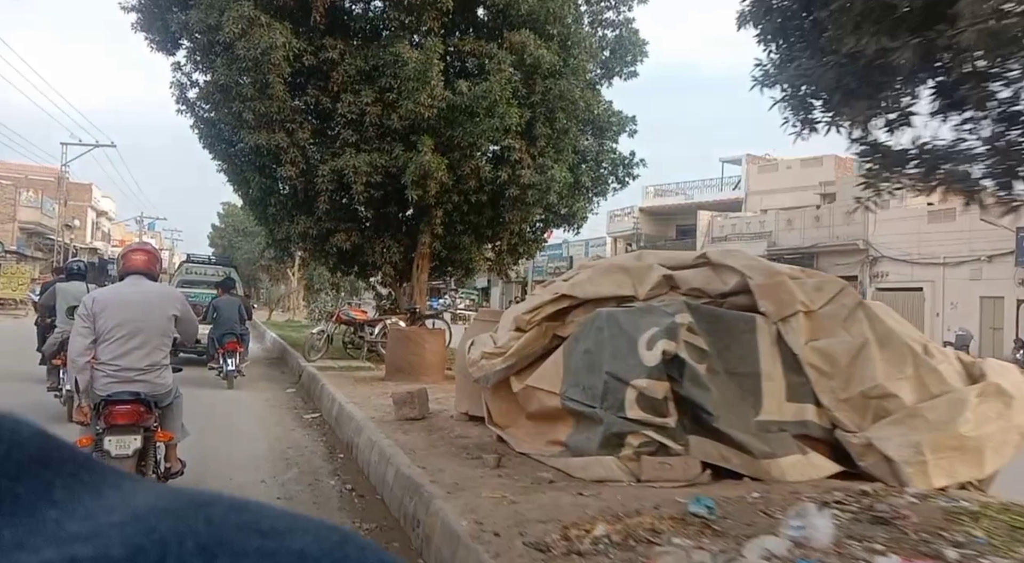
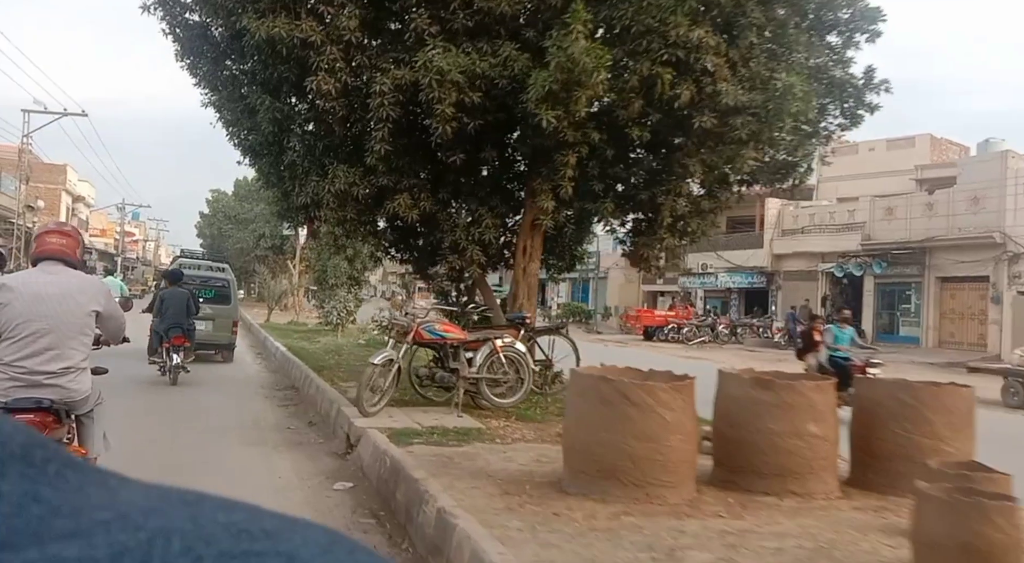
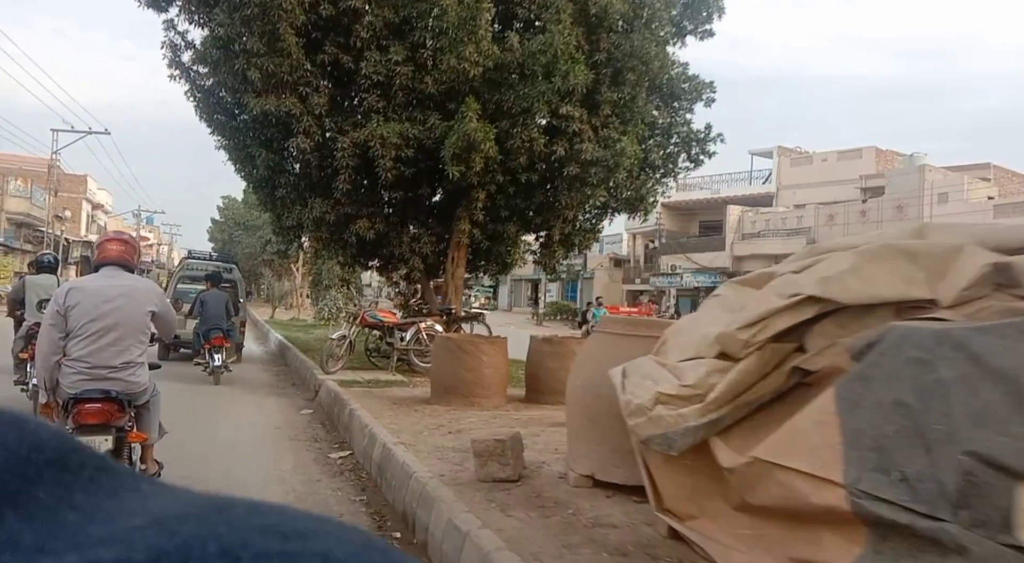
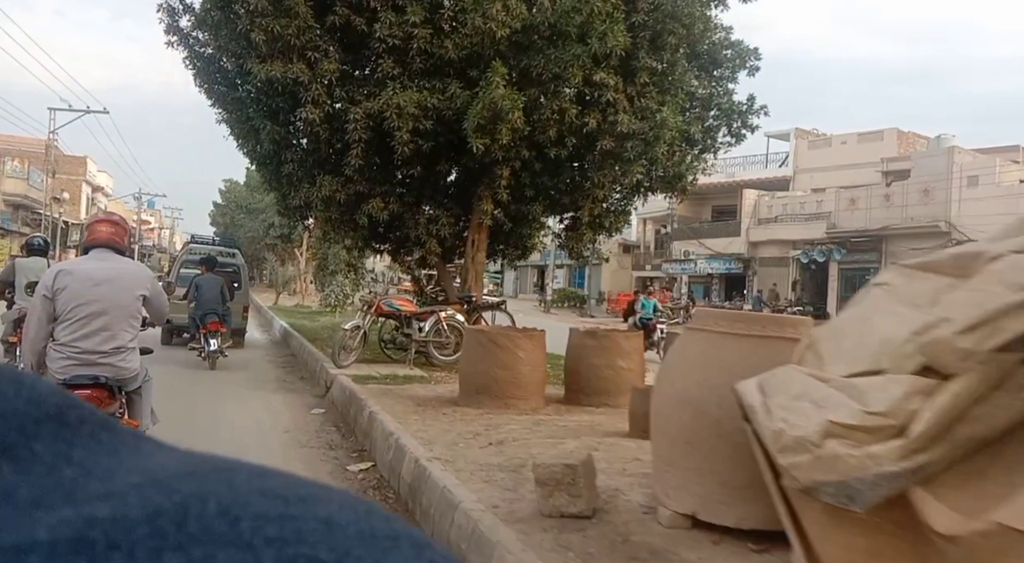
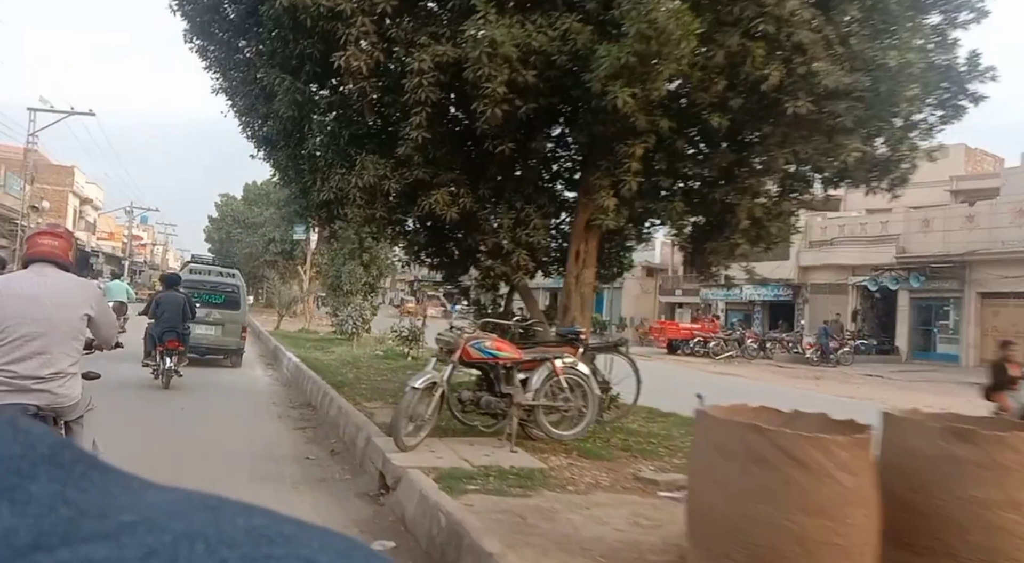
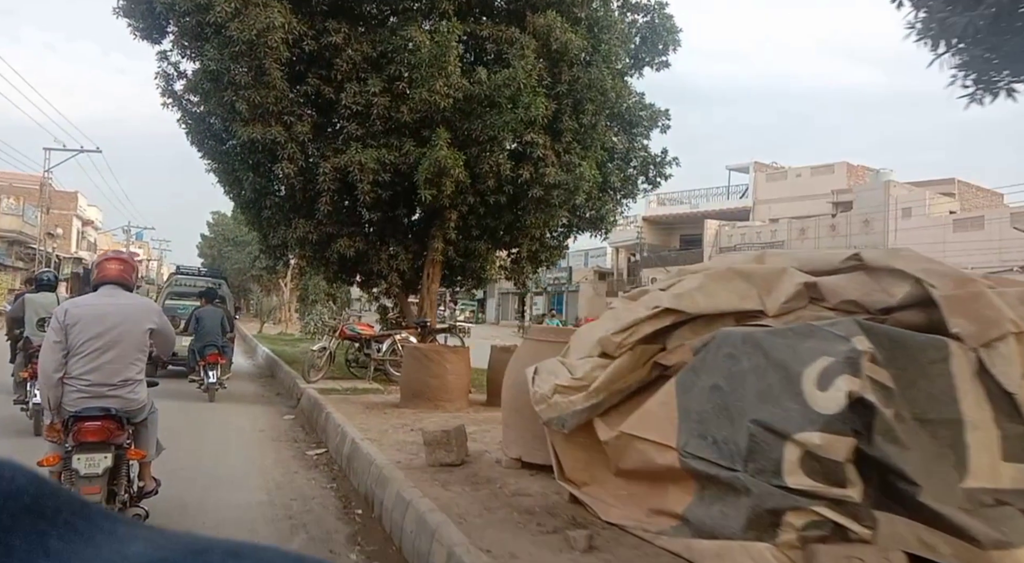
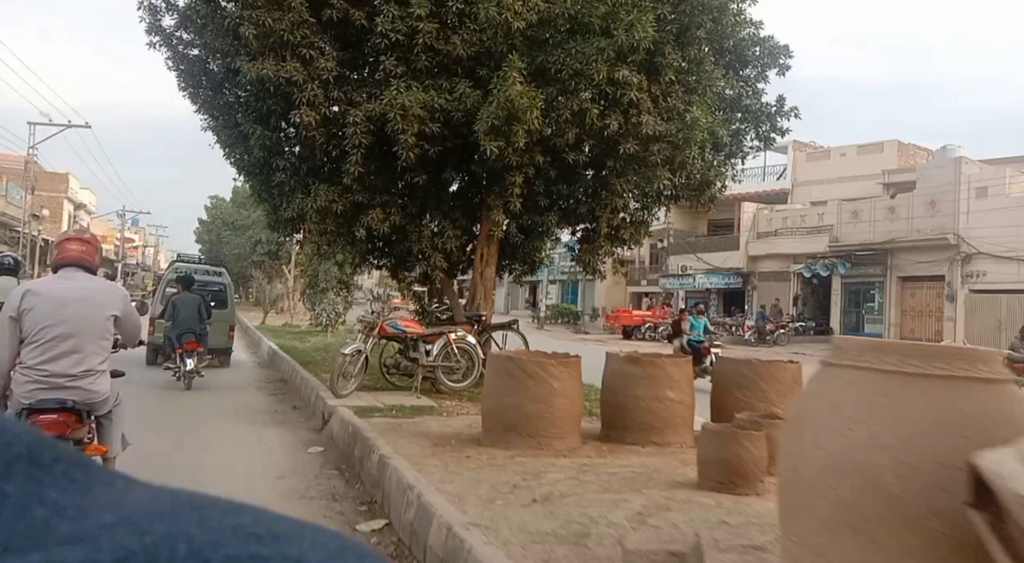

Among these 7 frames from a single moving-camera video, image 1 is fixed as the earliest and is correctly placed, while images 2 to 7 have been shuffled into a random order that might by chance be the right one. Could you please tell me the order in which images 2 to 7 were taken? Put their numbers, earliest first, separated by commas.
6, 3, 4, 7, 2, 5
